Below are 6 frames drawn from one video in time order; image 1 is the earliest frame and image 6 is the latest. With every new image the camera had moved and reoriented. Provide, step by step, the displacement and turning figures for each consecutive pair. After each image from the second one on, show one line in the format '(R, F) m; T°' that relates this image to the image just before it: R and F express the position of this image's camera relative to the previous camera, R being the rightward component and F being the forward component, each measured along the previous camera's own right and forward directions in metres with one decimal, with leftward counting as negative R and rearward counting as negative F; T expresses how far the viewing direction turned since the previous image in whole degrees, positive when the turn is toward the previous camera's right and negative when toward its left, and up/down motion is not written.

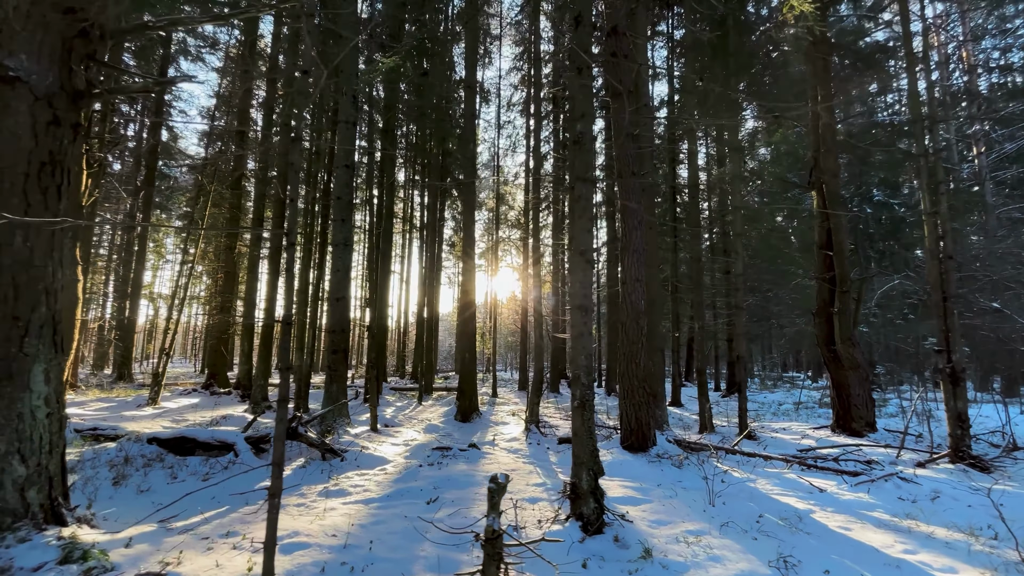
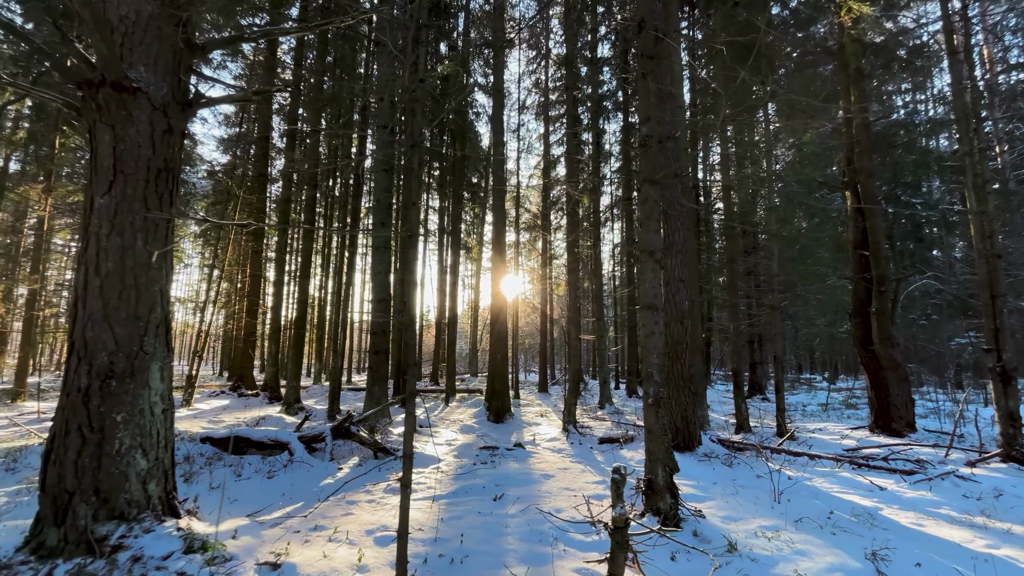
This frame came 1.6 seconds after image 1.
(-0.6, -0.1) m; -1°
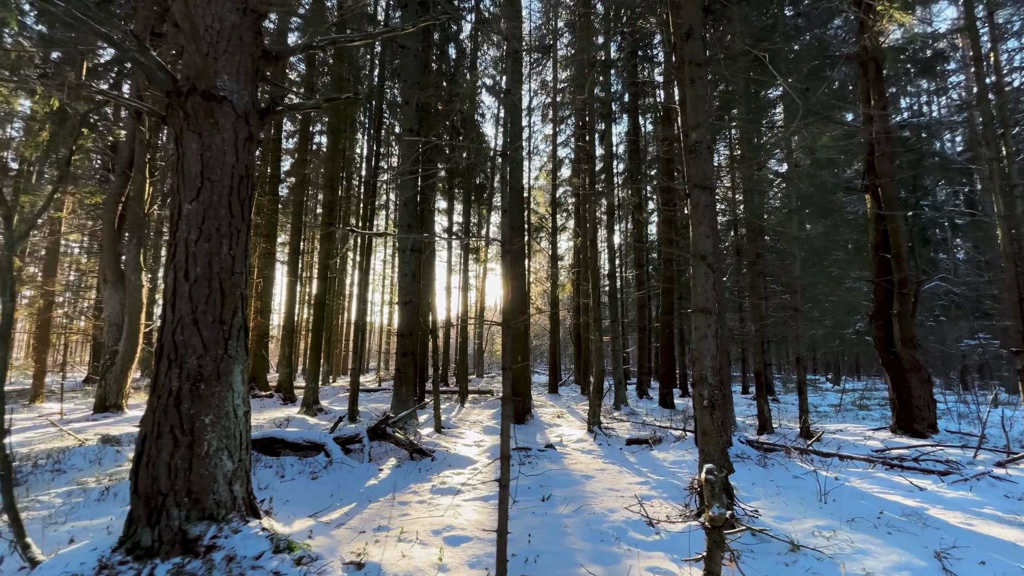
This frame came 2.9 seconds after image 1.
(-0.5, -0.1) m; 0°
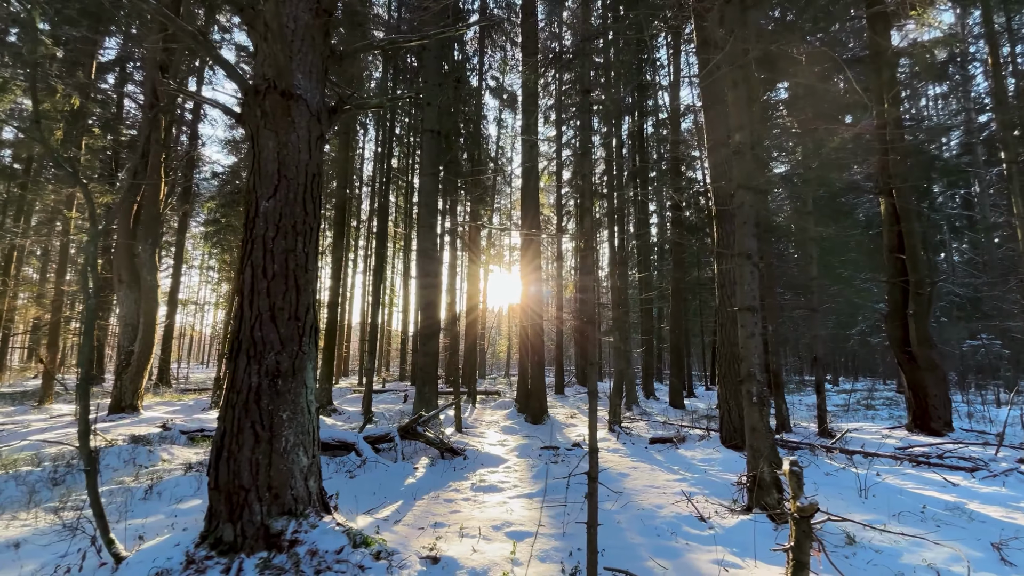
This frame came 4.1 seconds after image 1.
(-0.5, 0.0) m; +1°
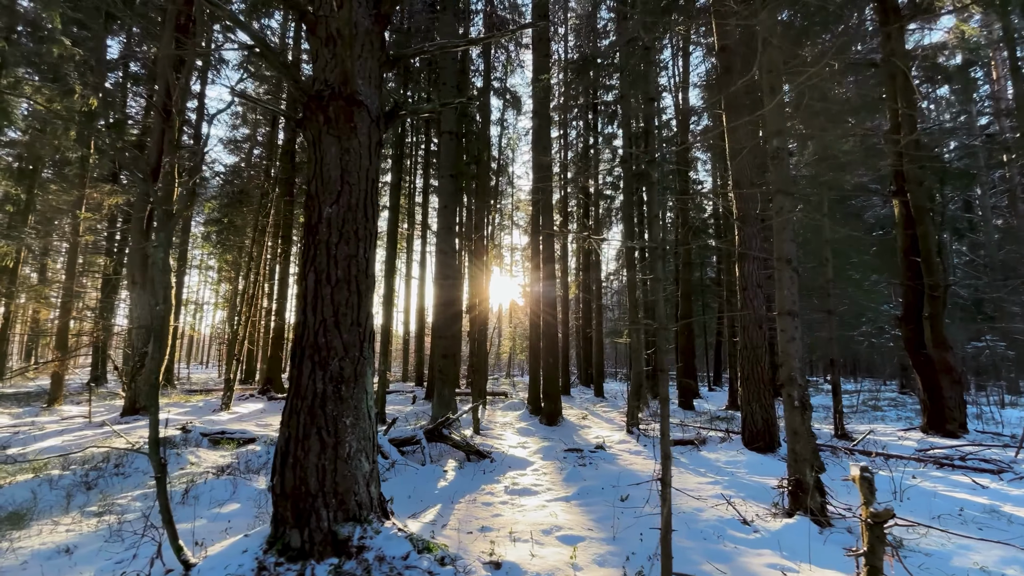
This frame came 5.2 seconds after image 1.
(-0.4, 0.0) m; 0°
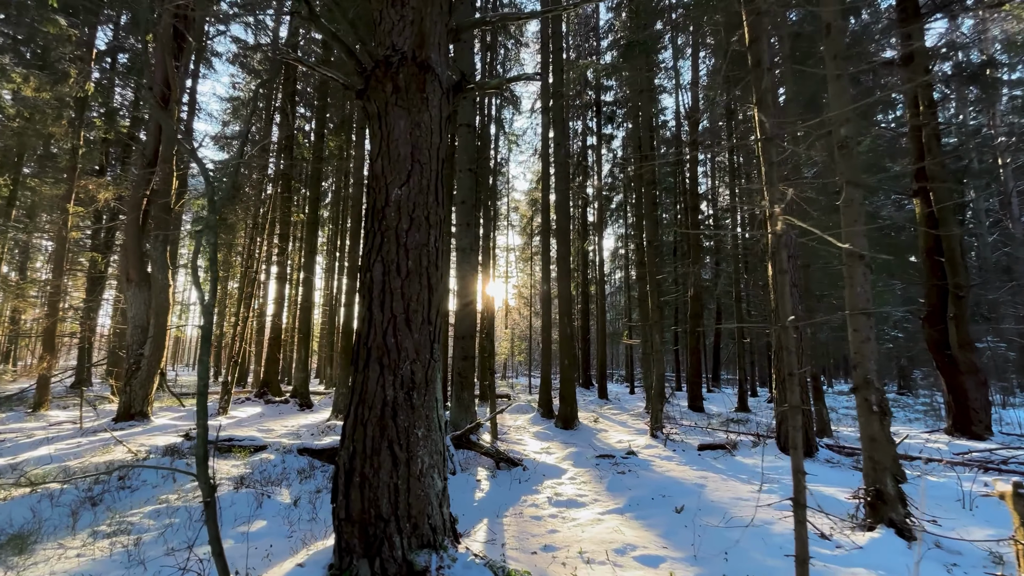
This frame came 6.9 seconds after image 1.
(-0.6, +0.3) m; +1°
